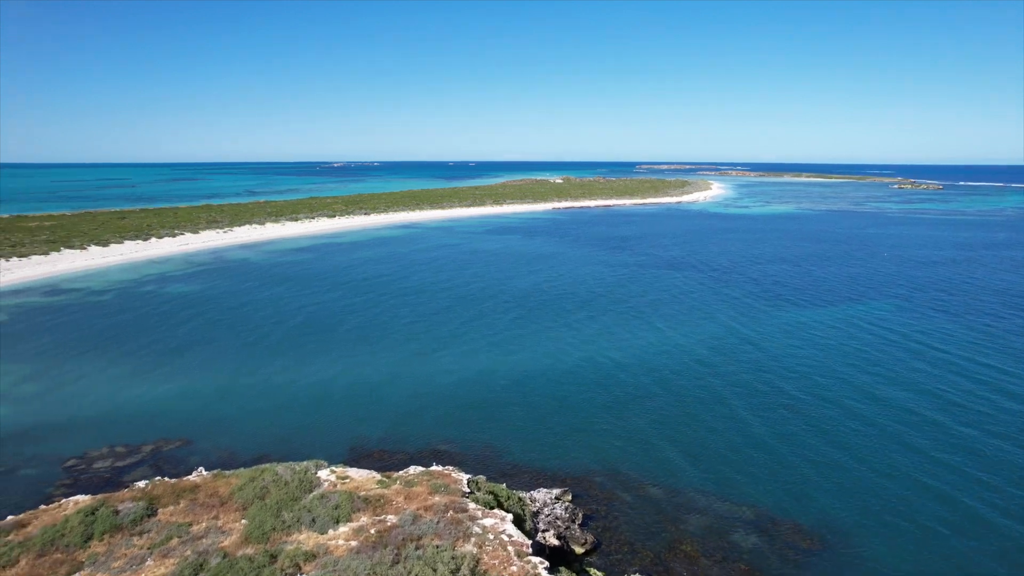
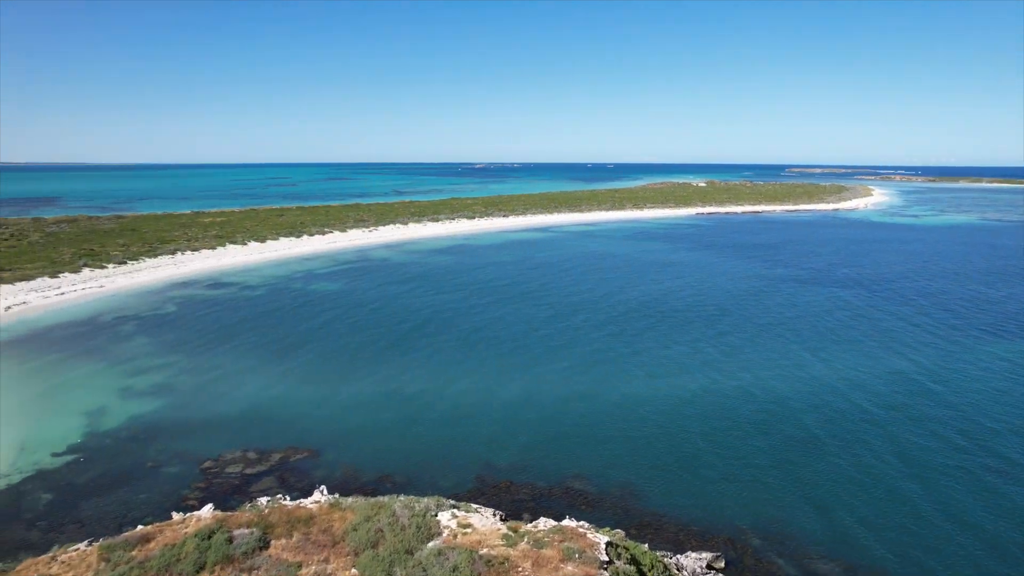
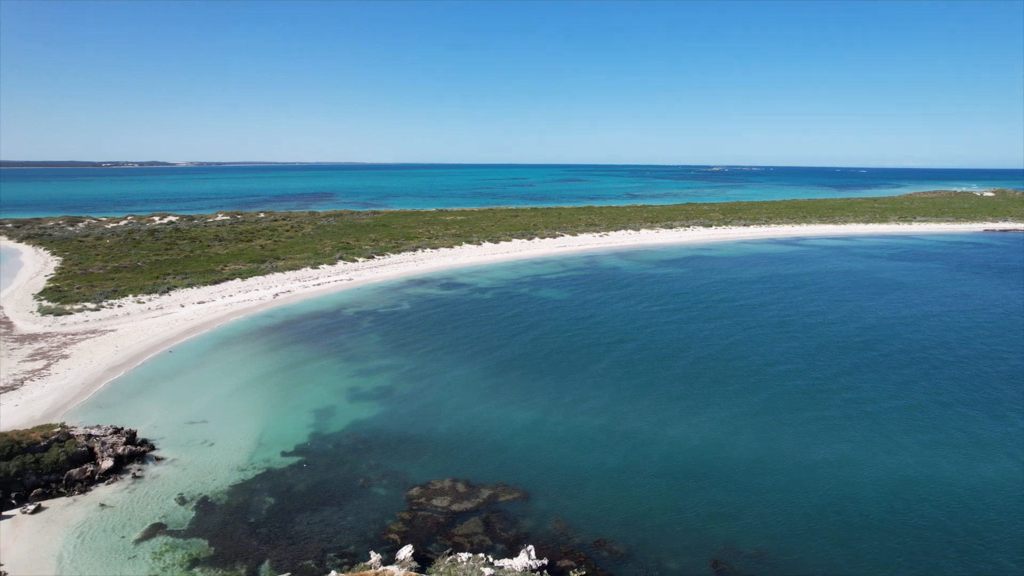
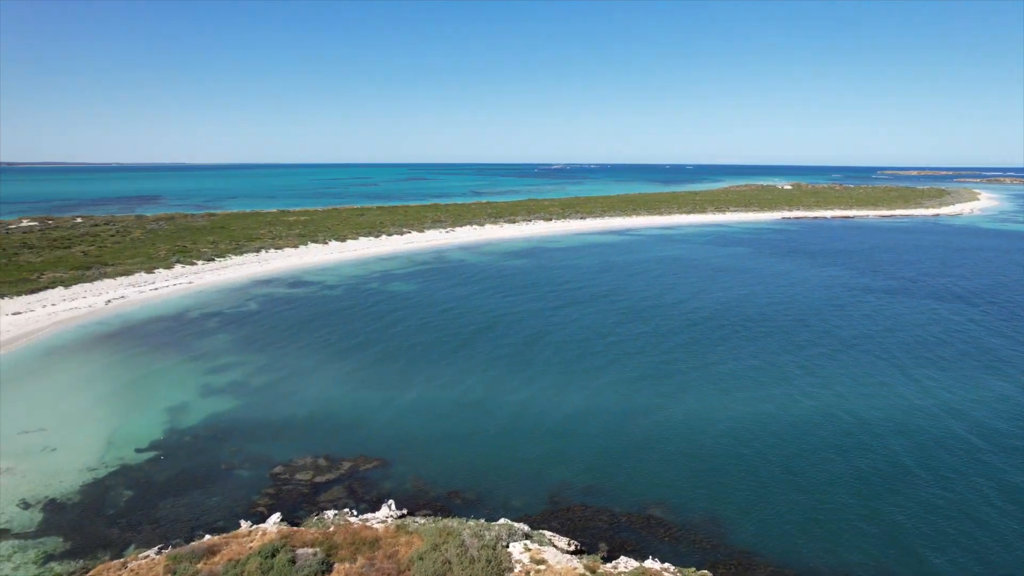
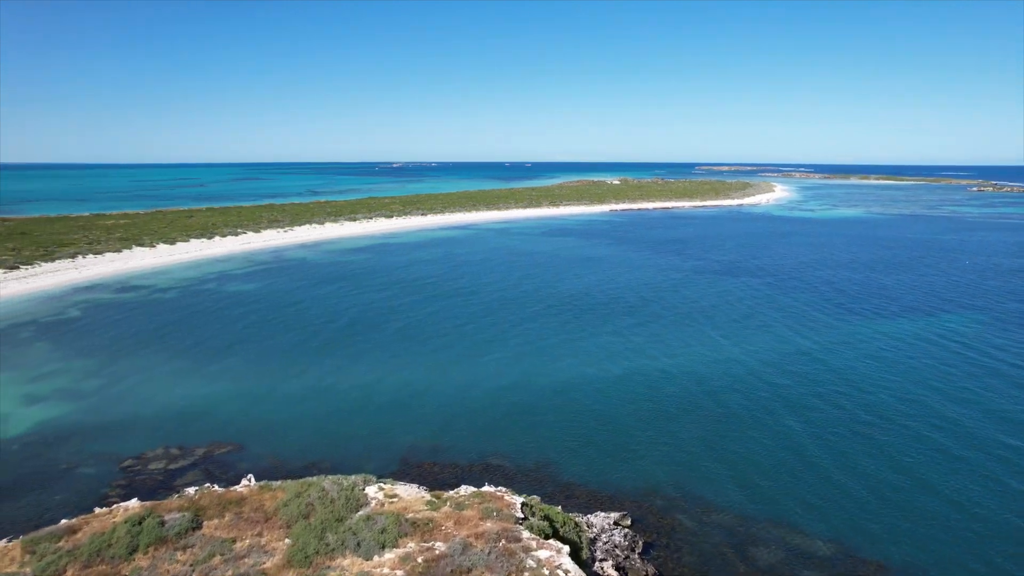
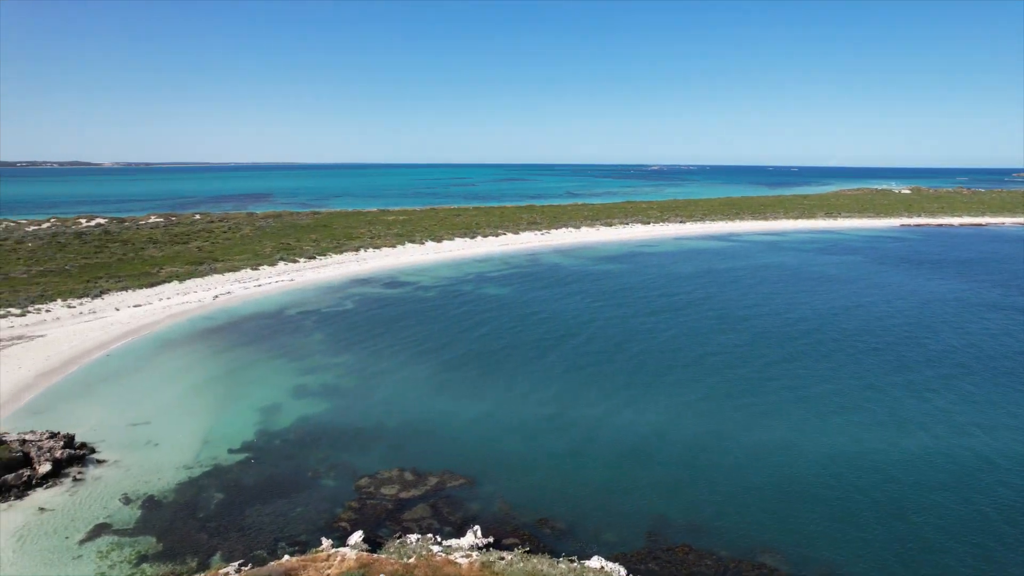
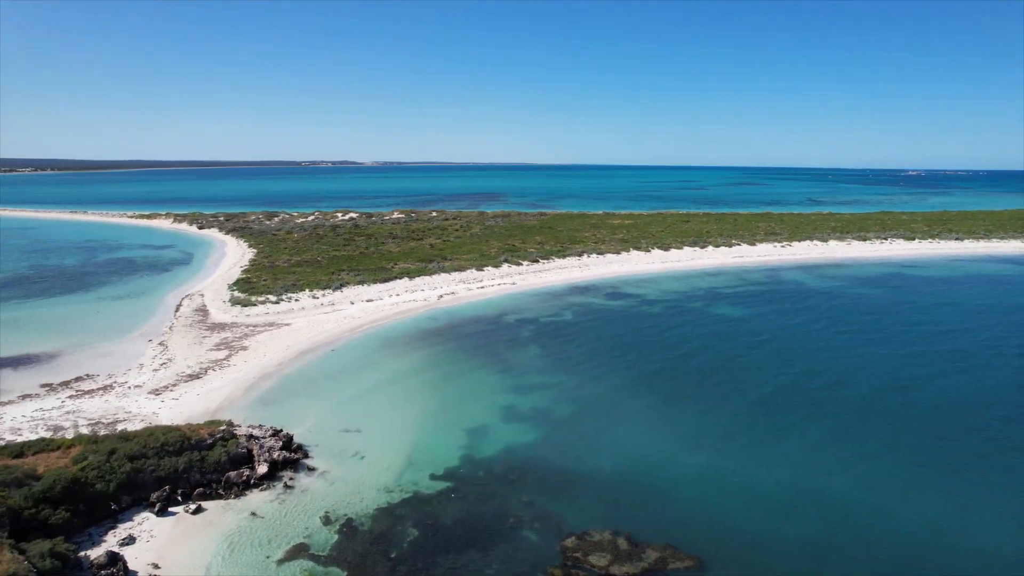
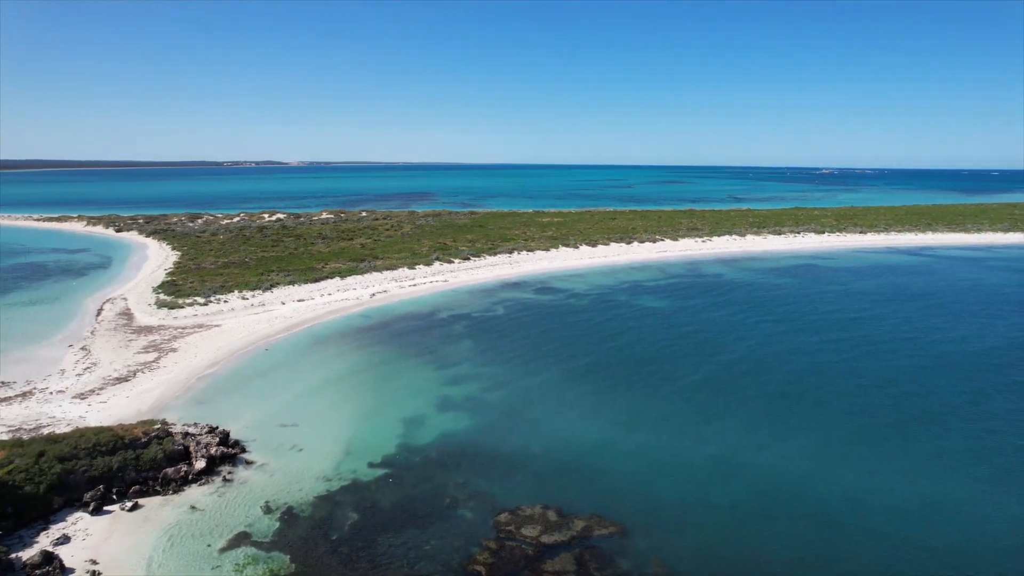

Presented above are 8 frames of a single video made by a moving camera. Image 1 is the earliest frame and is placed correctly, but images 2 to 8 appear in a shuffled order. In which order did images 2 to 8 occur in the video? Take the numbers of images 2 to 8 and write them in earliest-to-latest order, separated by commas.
5, 2, 4, 6, 3, 8, 7
